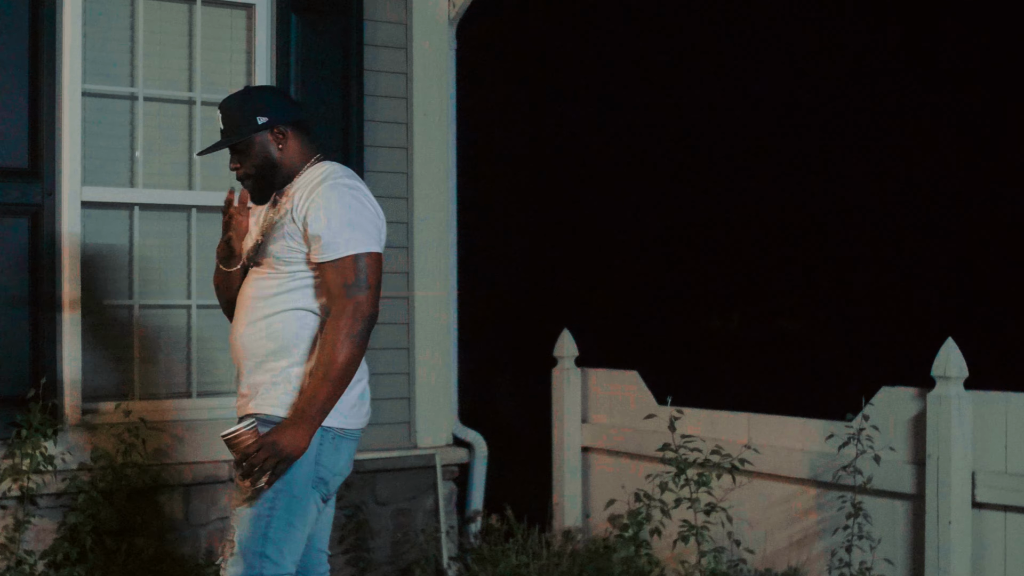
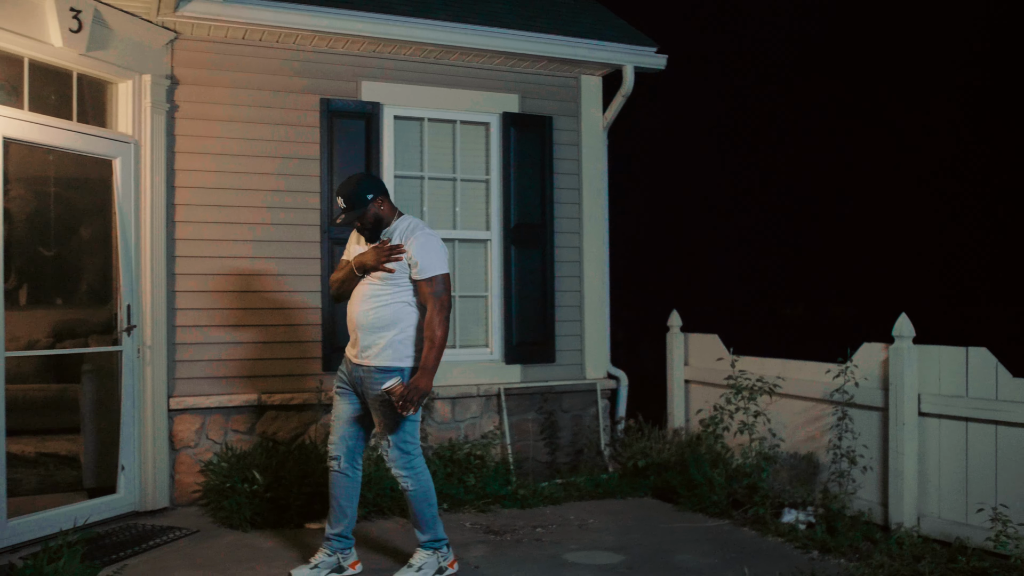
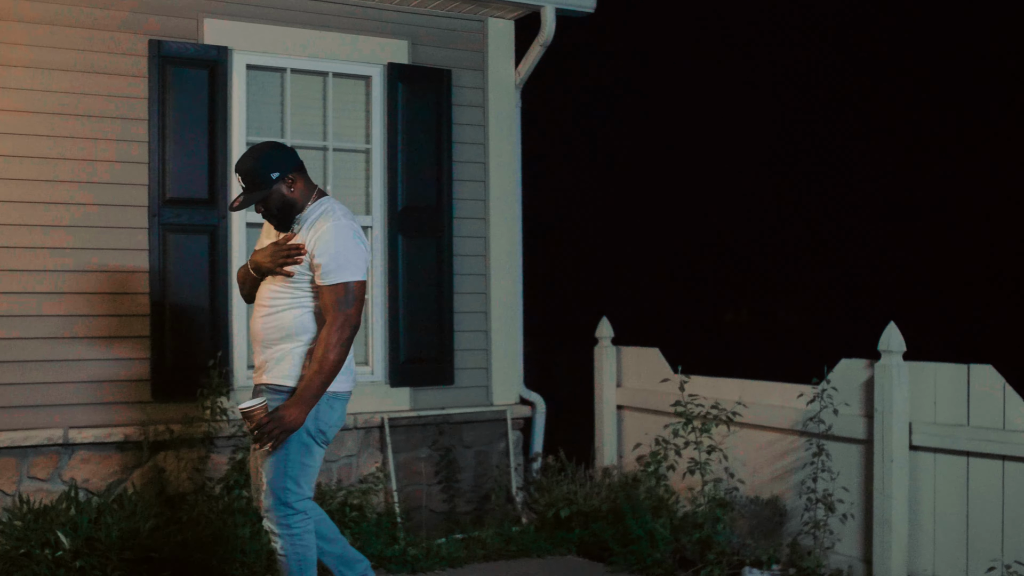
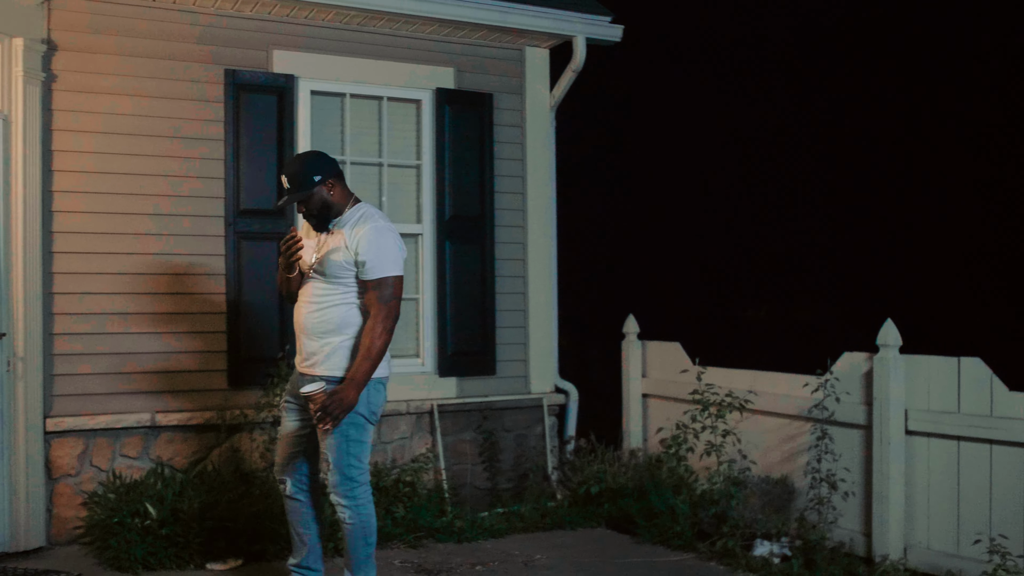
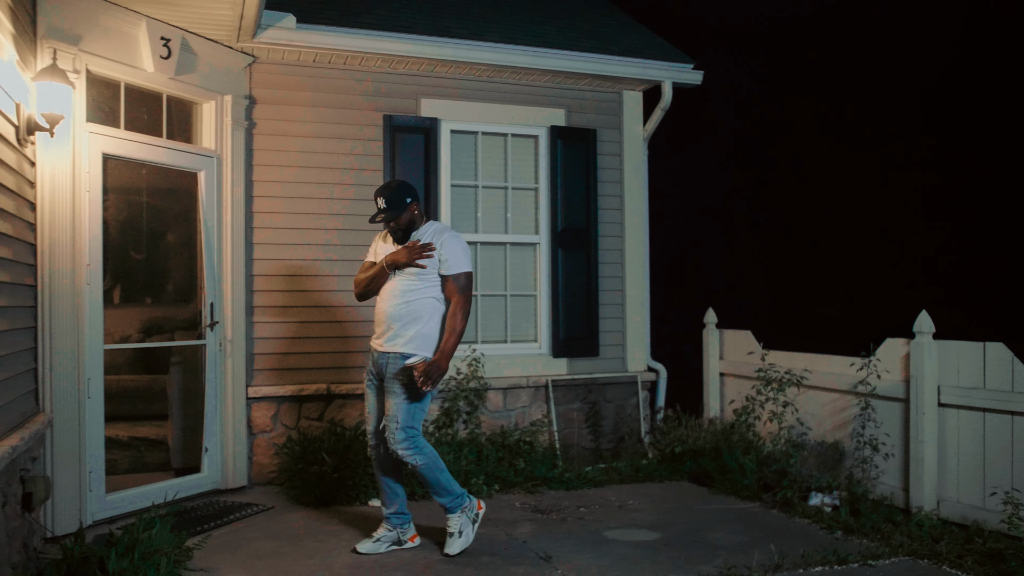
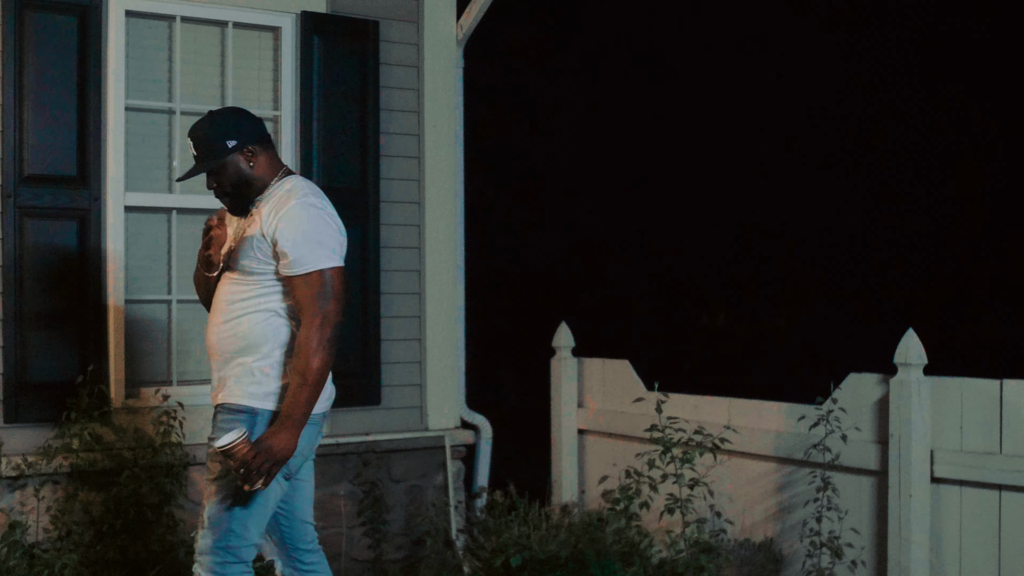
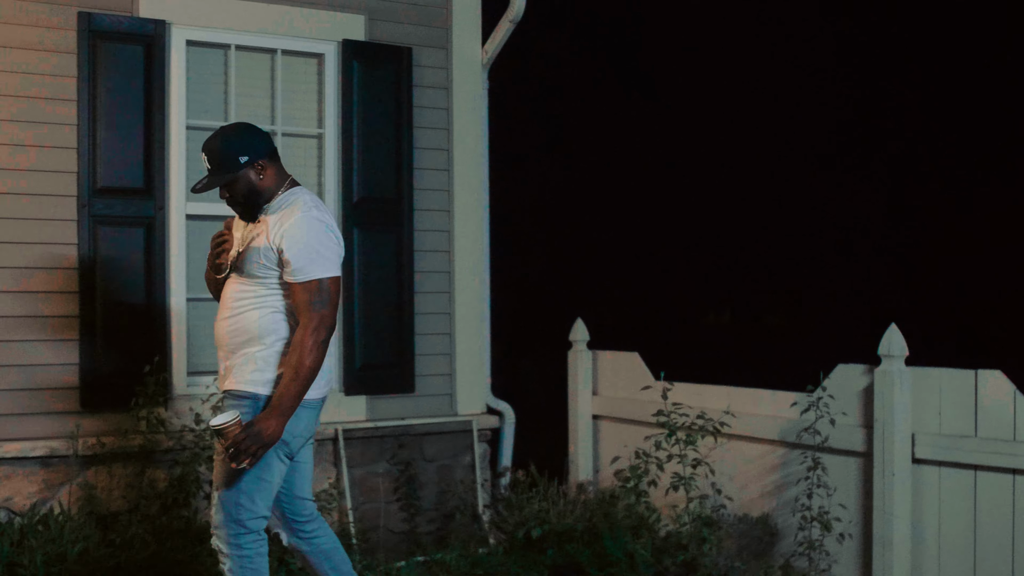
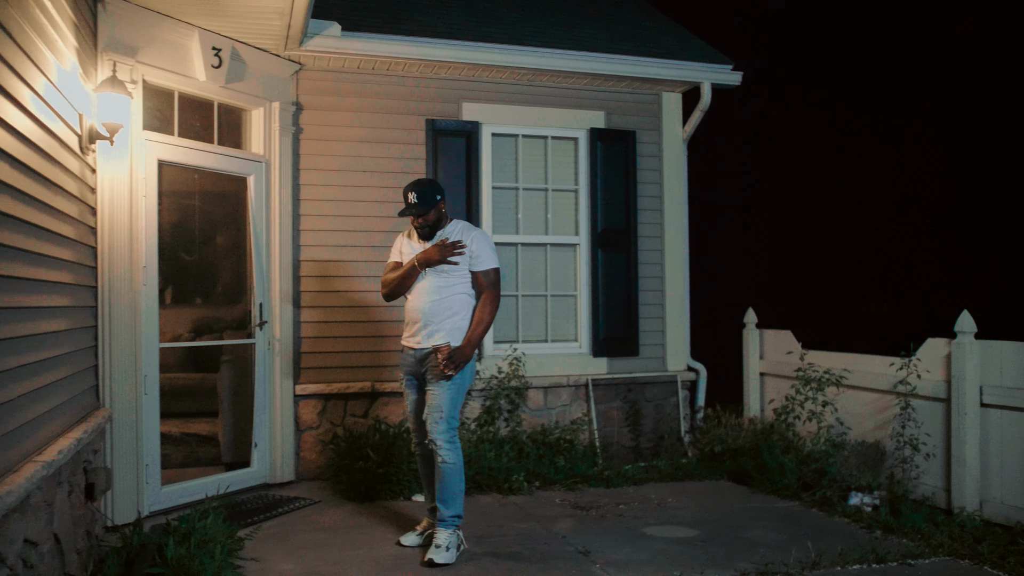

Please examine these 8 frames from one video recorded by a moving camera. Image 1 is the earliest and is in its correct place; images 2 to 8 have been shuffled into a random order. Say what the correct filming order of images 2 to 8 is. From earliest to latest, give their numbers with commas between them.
6, 7, 3, 4, 2, 5, 8
